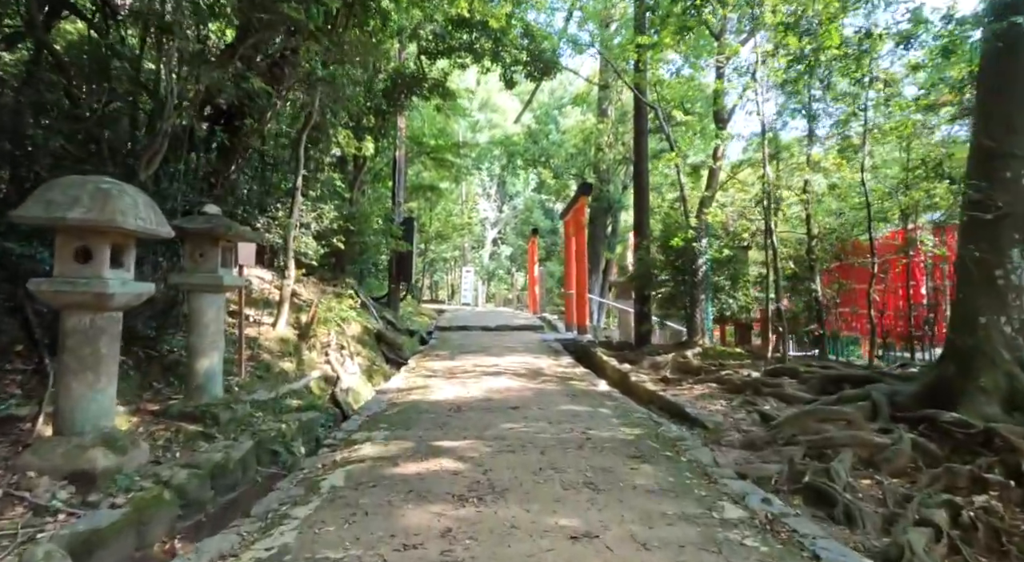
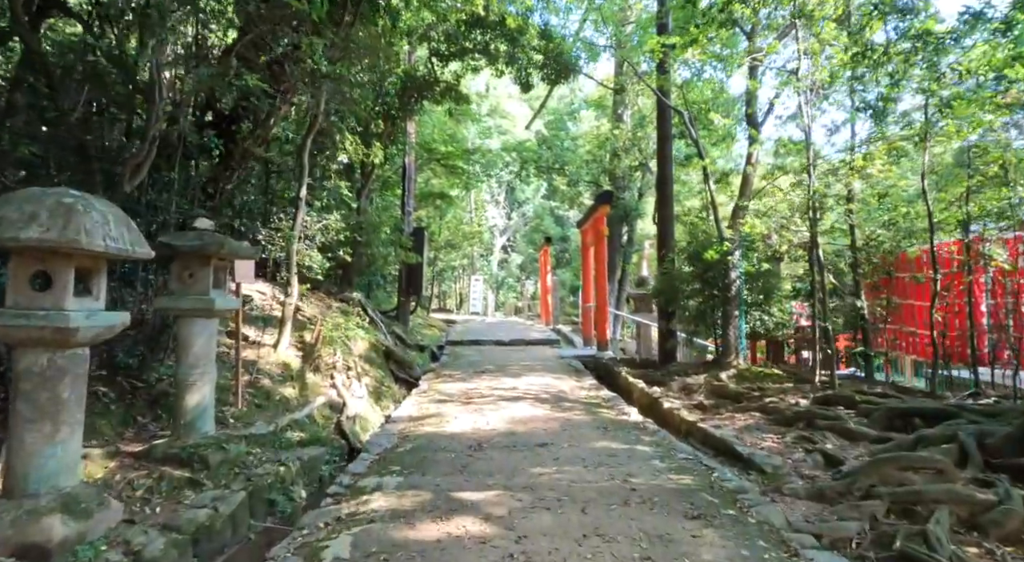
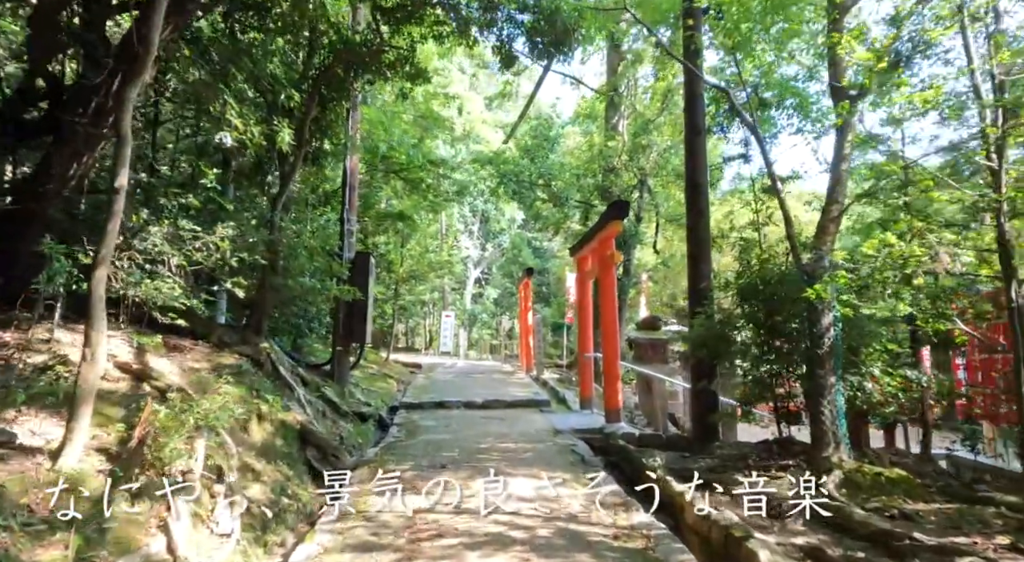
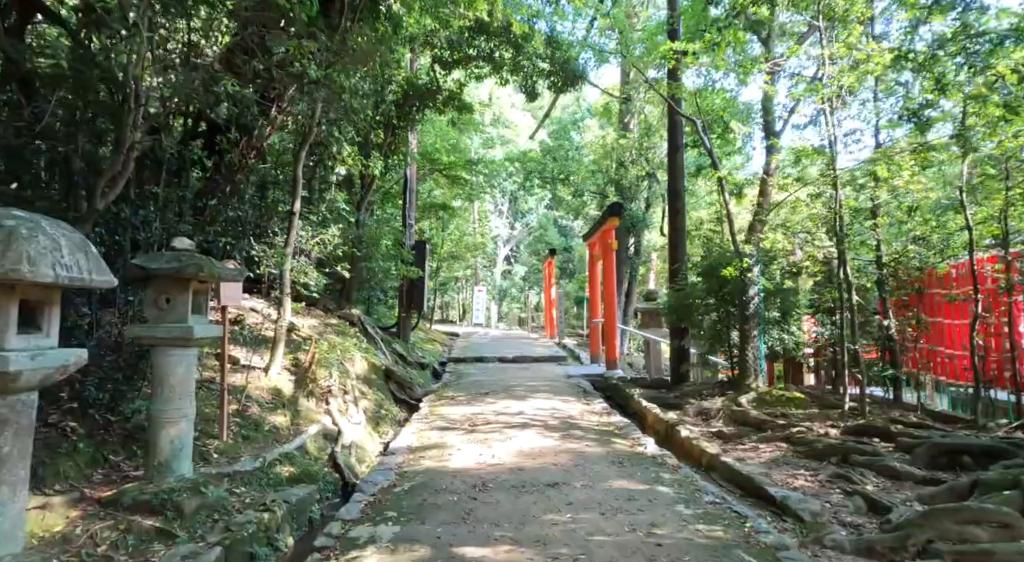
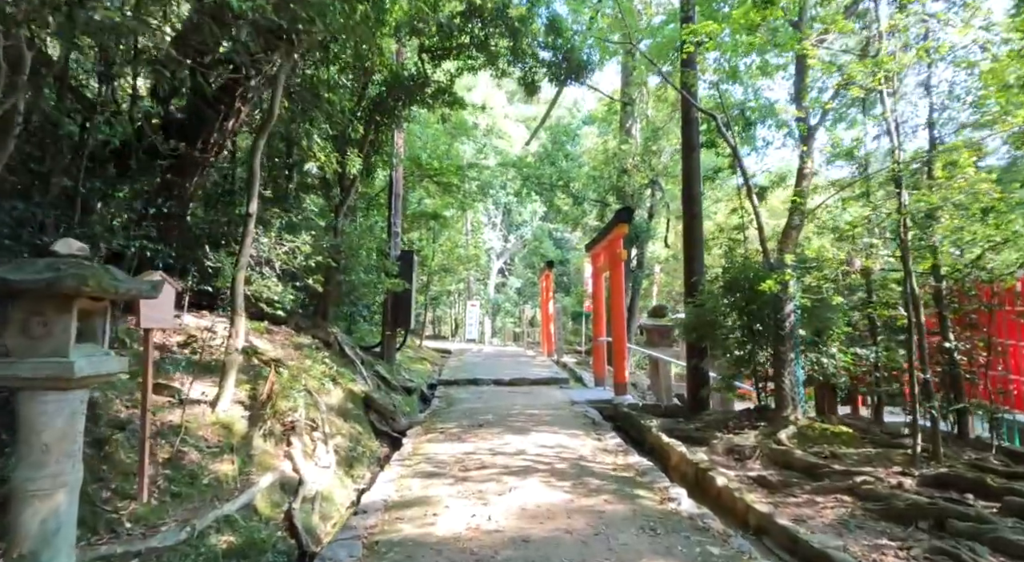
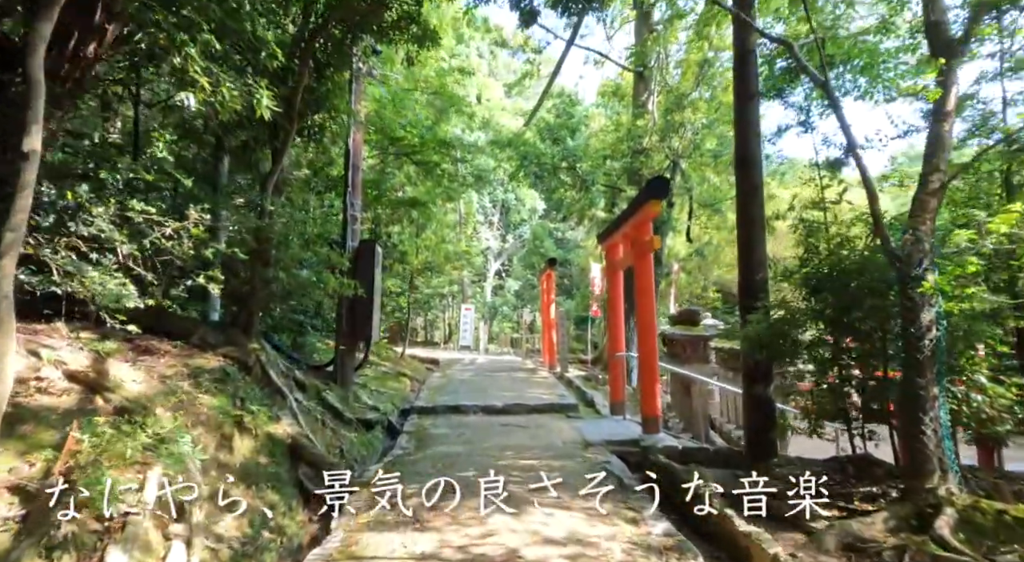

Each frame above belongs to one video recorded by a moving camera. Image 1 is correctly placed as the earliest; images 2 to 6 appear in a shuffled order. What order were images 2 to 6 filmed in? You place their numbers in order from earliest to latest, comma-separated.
2, 4, 5, 3, 6
